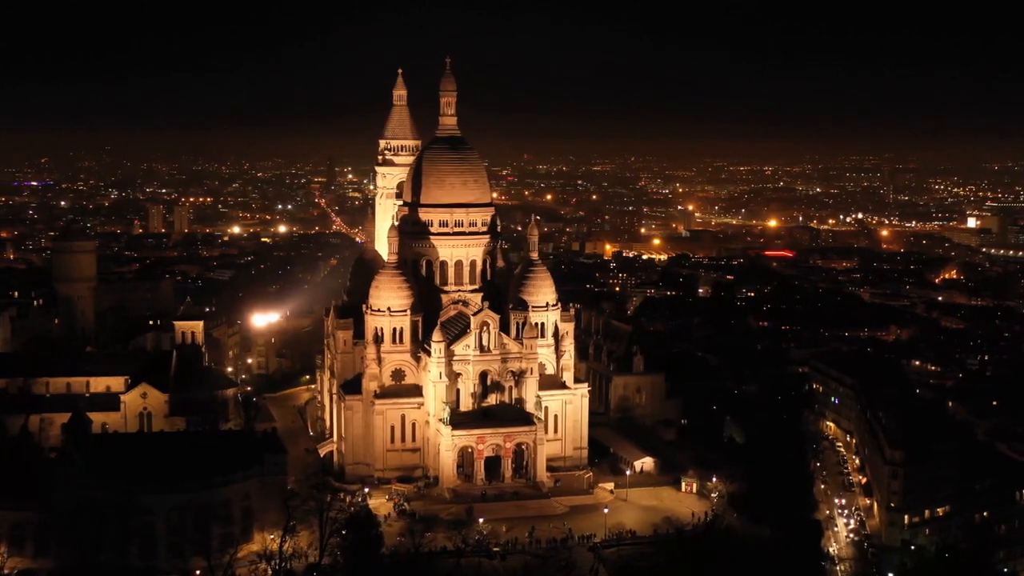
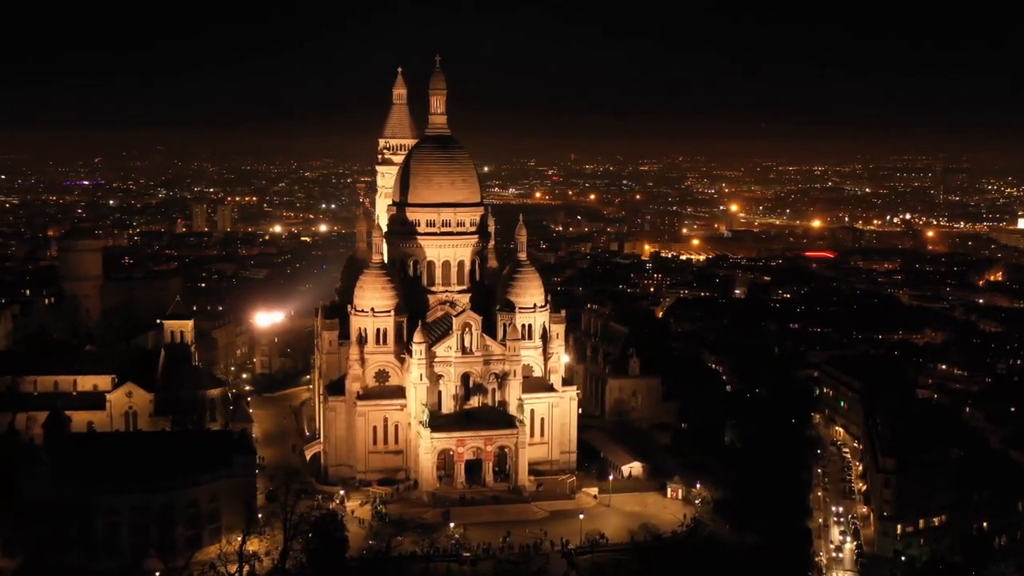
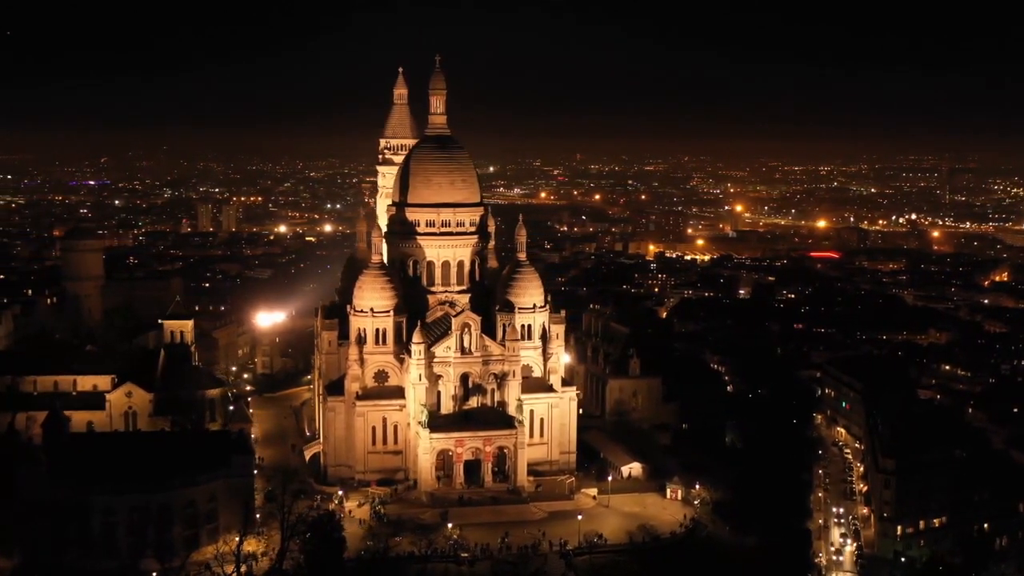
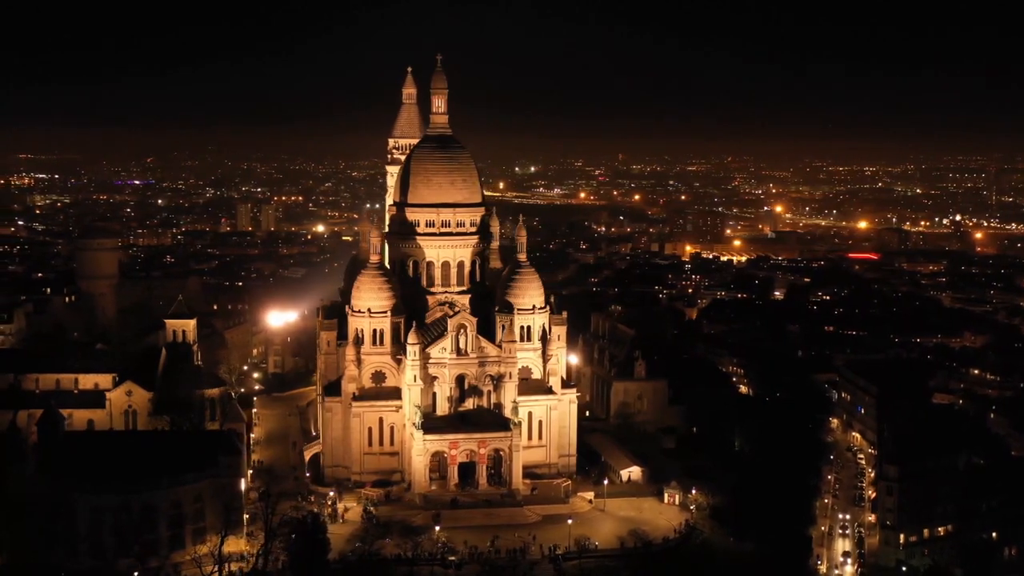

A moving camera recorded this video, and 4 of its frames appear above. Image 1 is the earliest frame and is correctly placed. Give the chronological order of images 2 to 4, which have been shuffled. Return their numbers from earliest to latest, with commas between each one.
2, 3, 4
